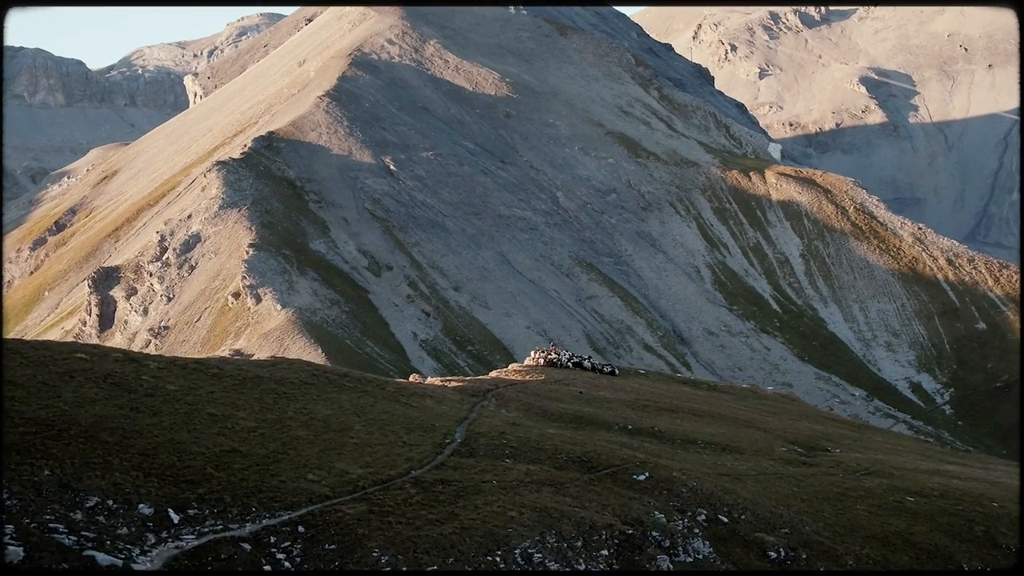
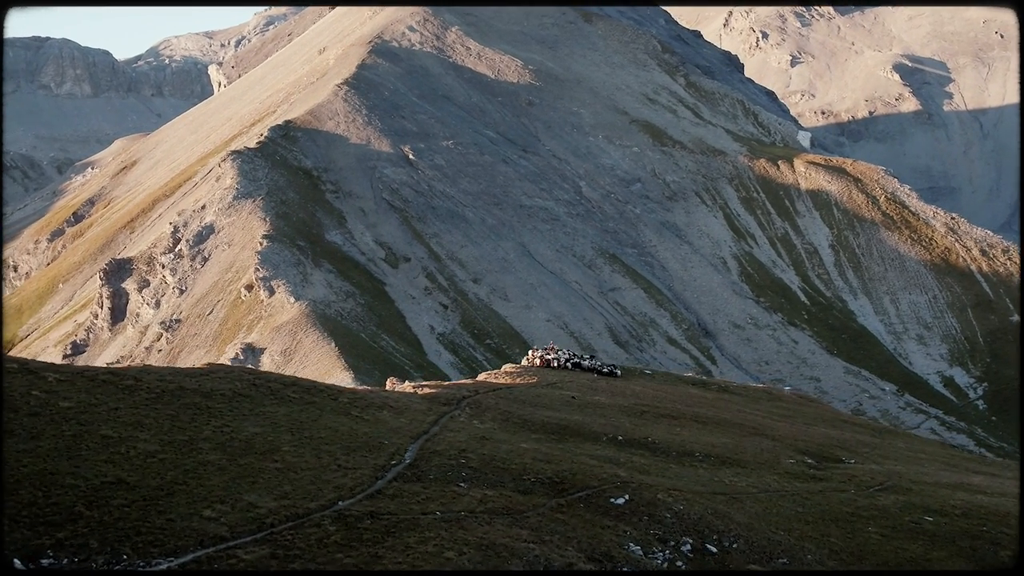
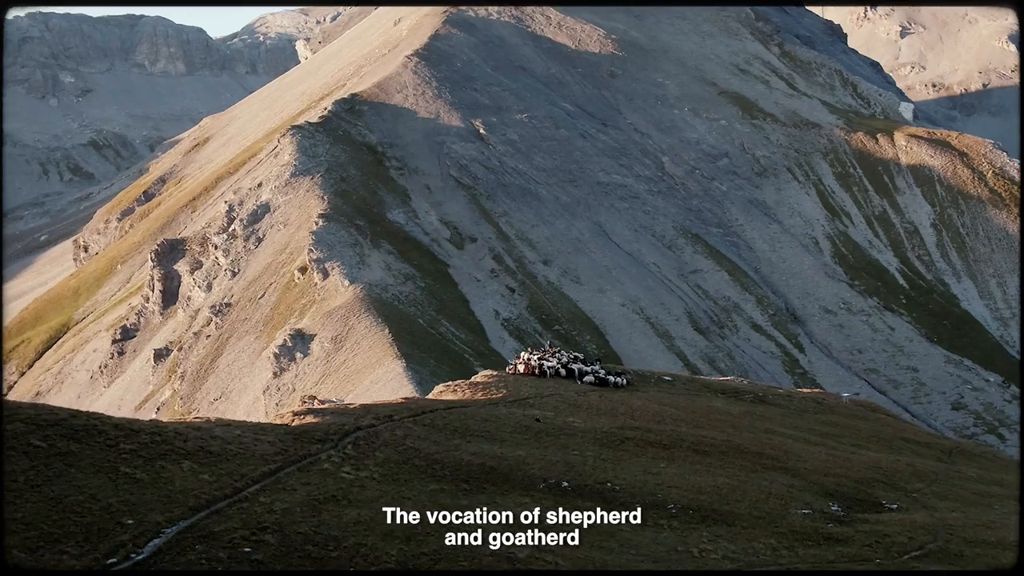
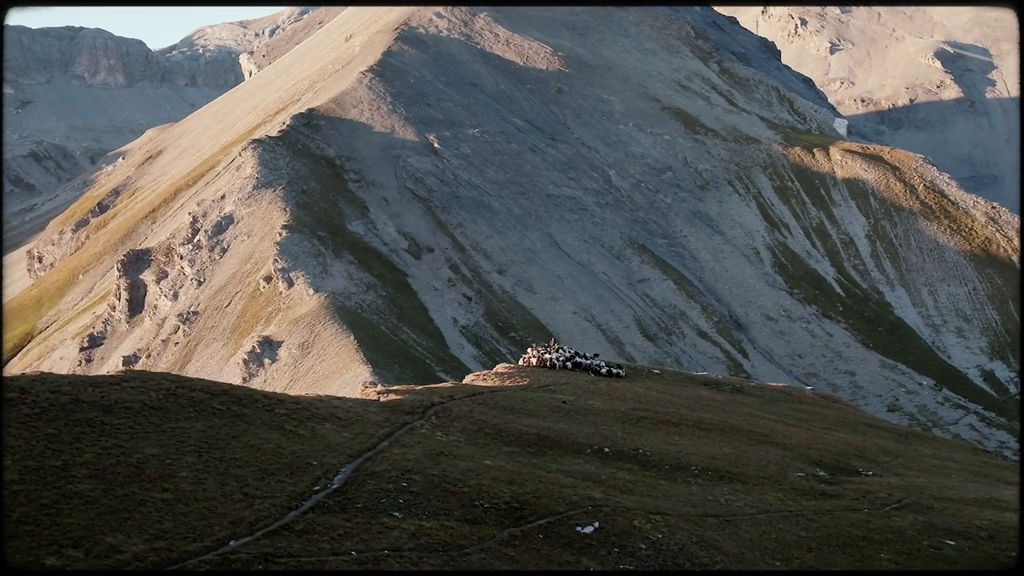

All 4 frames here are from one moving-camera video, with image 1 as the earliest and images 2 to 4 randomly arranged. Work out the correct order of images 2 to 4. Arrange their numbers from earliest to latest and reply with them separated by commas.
2, 4, 3
